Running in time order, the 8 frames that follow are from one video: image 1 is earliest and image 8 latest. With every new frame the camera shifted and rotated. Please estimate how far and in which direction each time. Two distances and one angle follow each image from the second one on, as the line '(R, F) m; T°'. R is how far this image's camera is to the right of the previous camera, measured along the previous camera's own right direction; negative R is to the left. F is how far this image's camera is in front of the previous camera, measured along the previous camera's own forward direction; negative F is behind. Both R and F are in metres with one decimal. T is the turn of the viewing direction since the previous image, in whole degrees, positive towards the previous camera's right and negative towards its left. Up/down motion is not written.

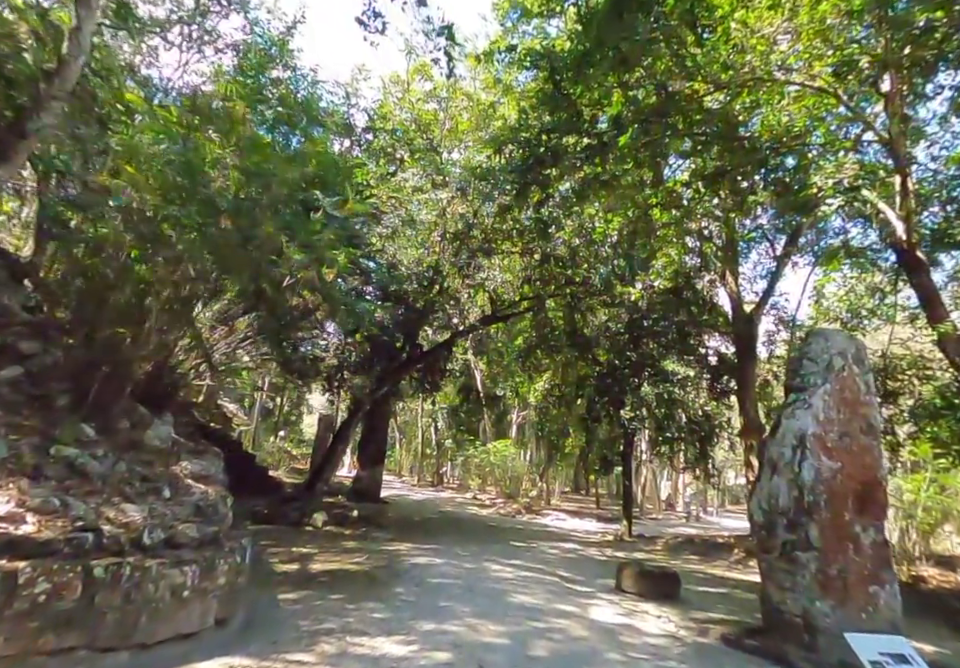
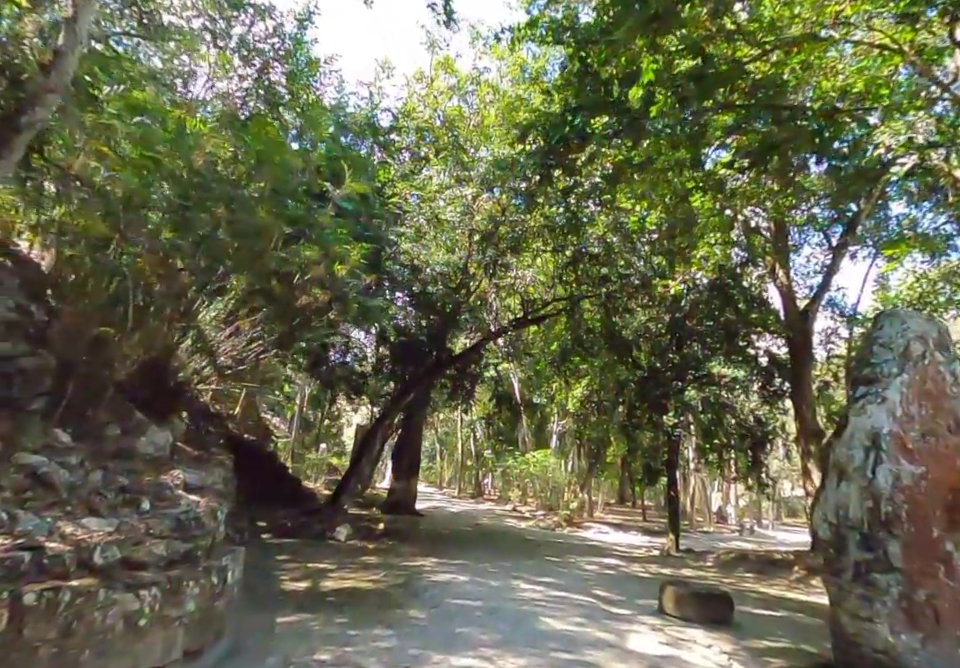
(+0.2, +0.6) m; -4°
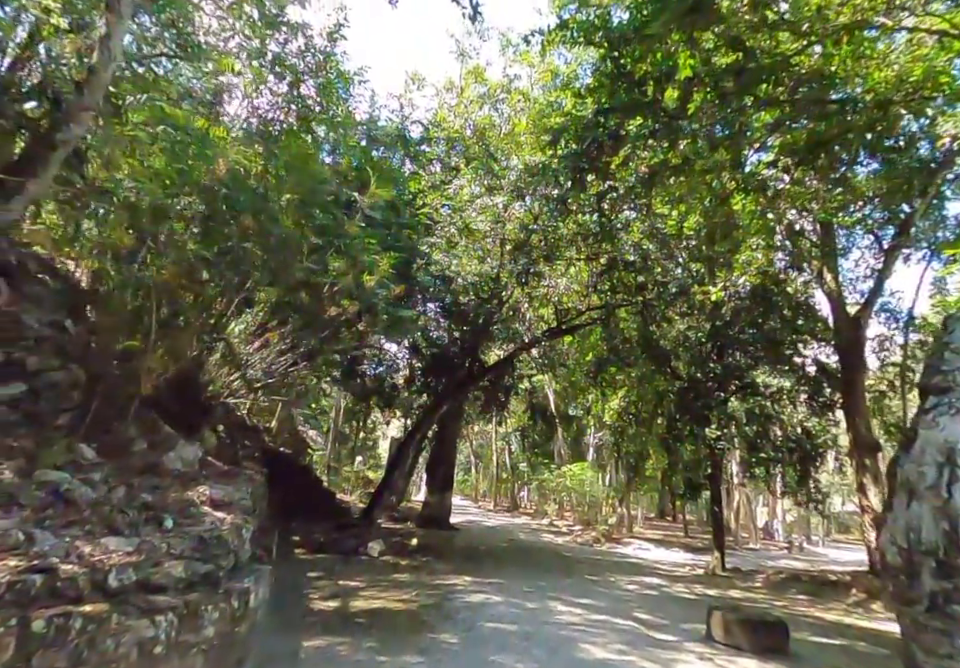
(0.0, +0.2) m; -3°
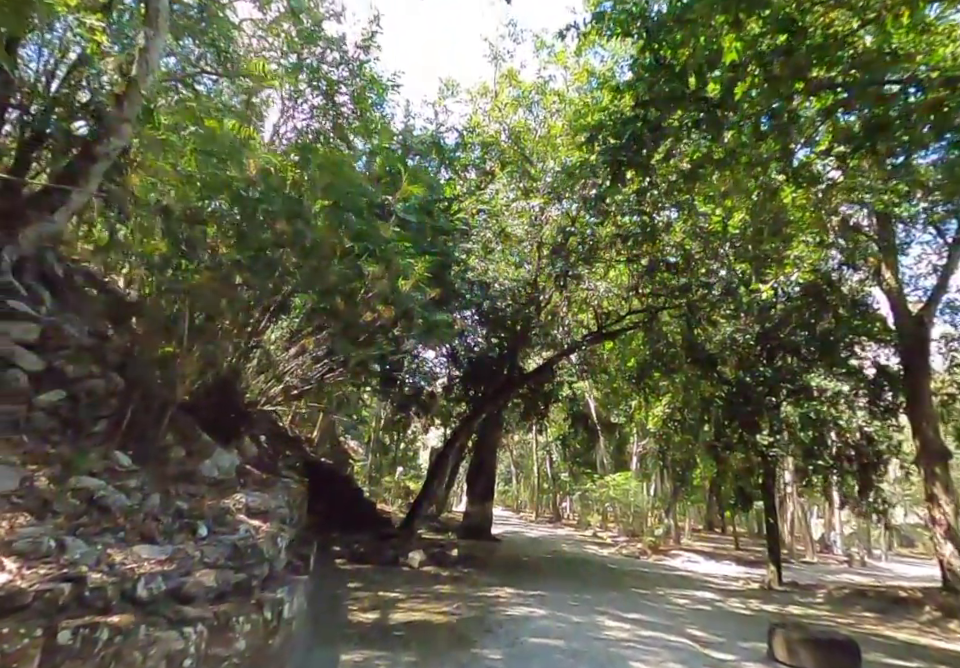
(0.0, +0.2) m; -4°
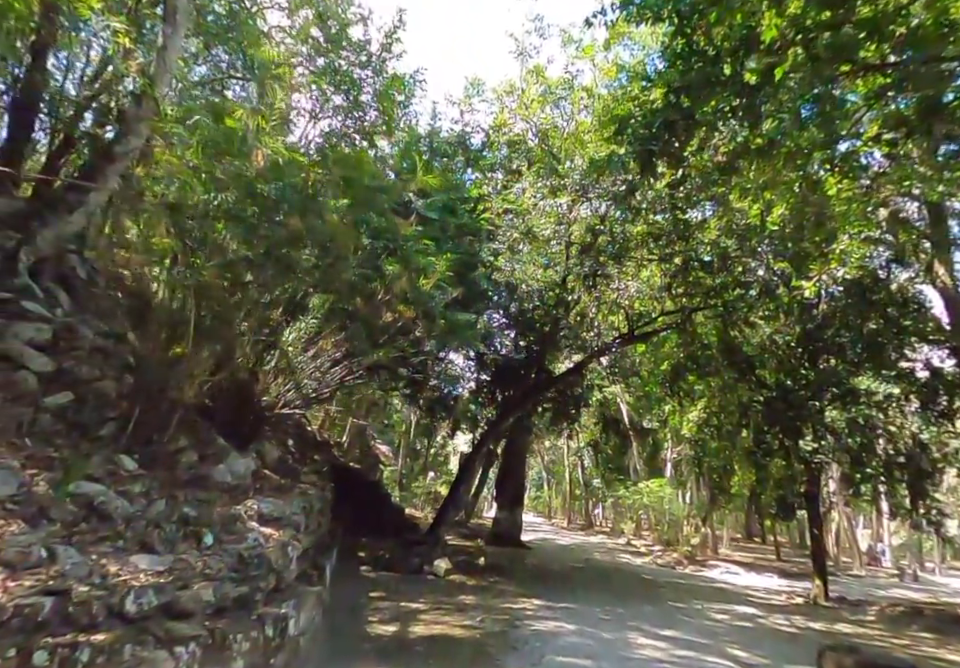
(+0.1, +0.3) m; -3°
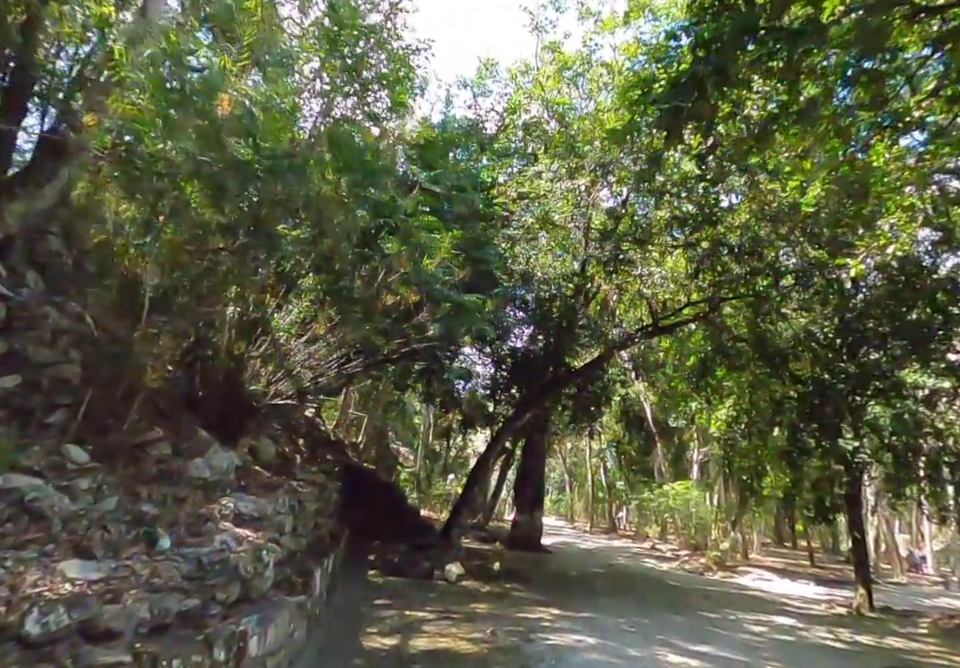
(+0.1, +0.6) m; -2°
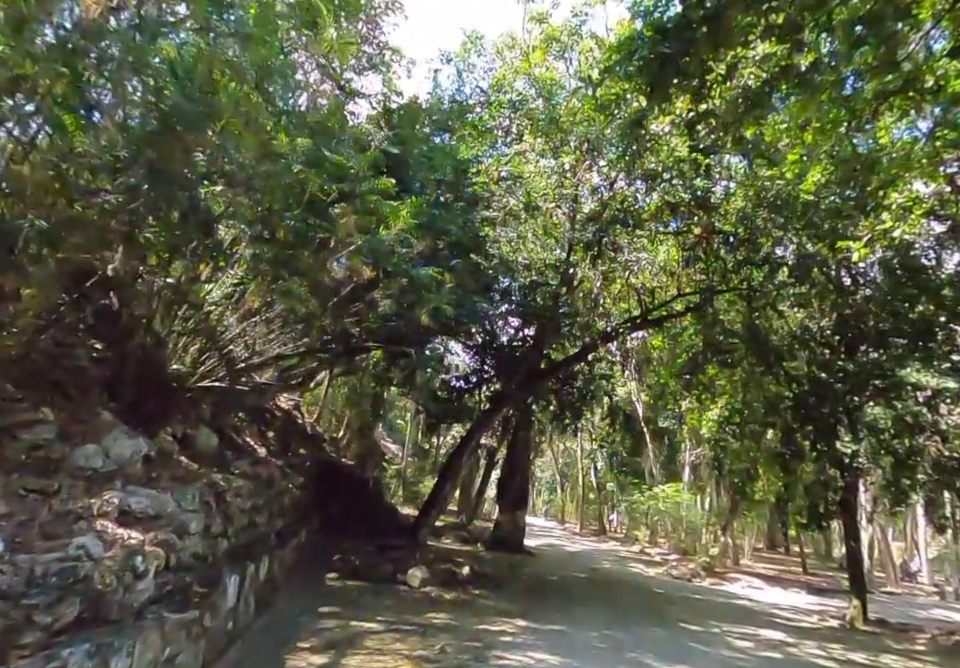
(+0.3, +0.6) m; 0°
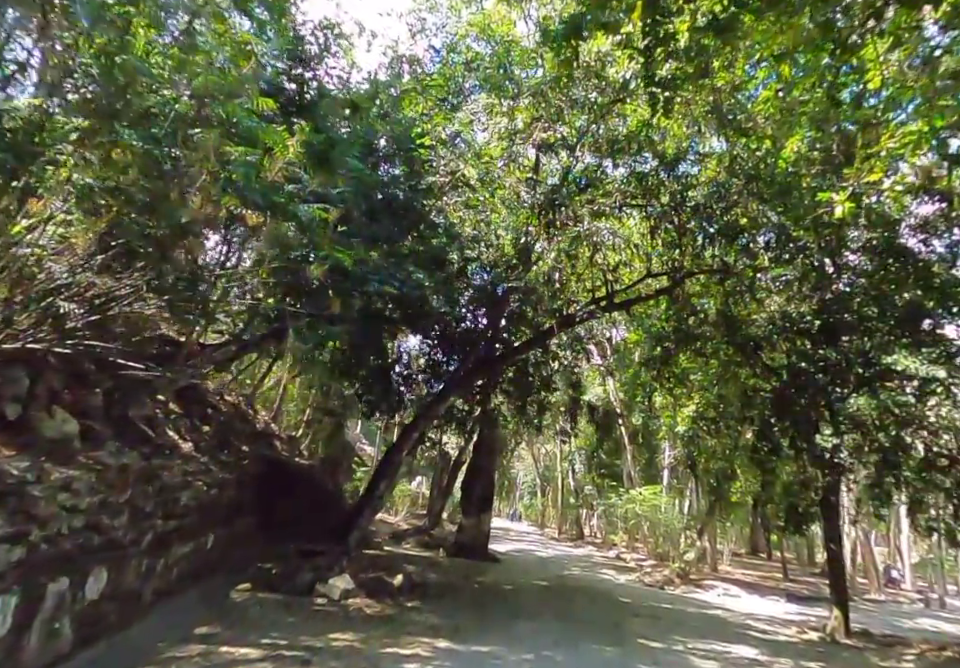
(+0.6, +1.0) m; +1°
